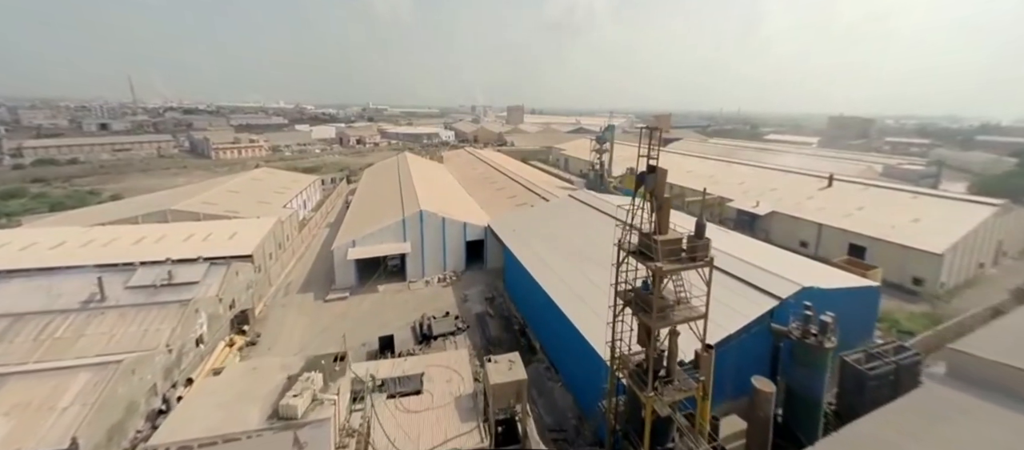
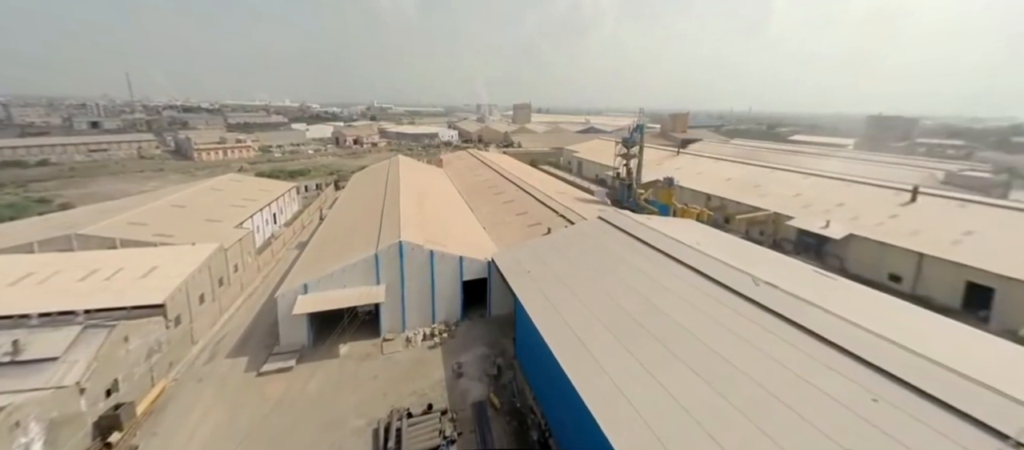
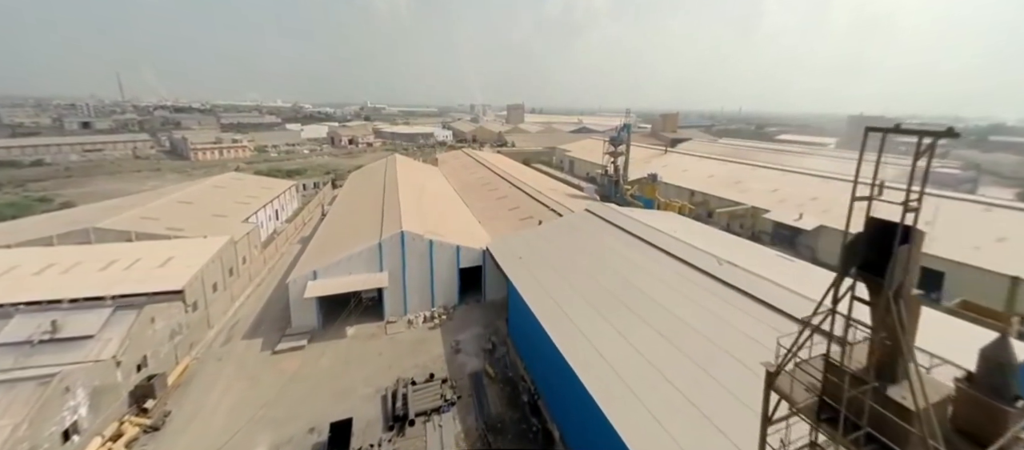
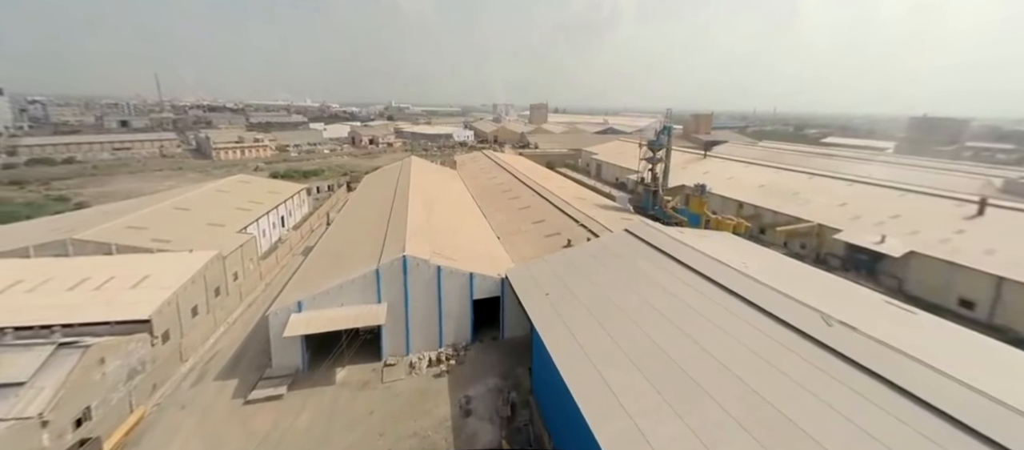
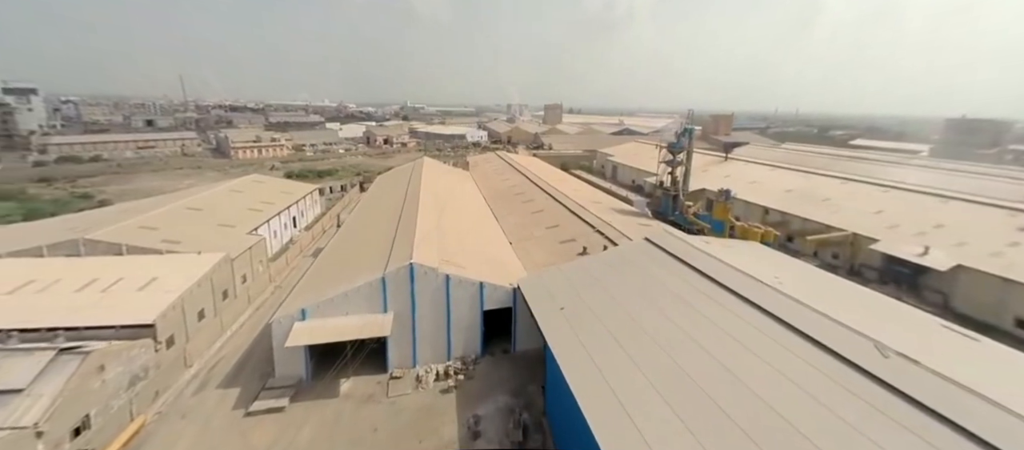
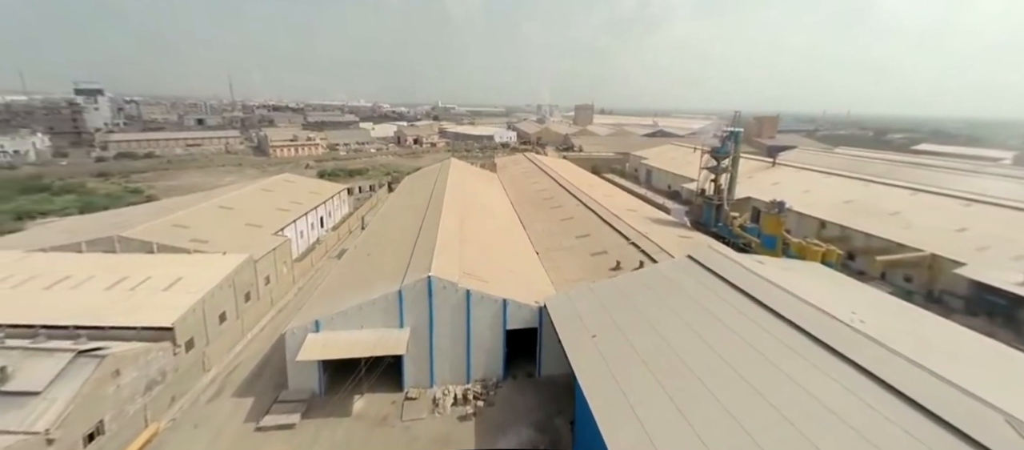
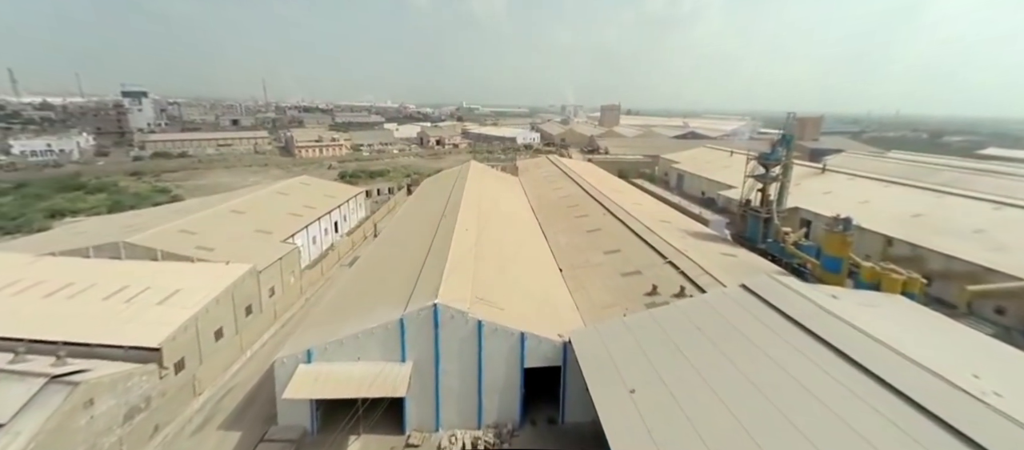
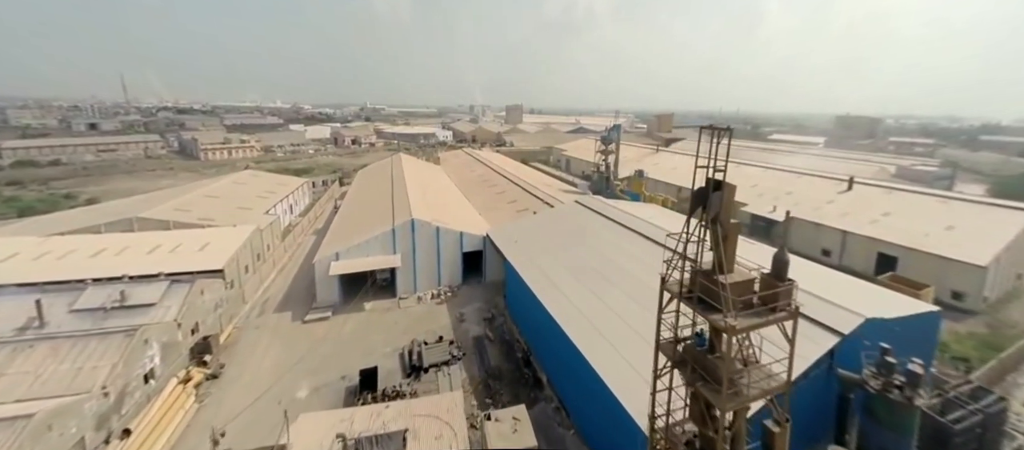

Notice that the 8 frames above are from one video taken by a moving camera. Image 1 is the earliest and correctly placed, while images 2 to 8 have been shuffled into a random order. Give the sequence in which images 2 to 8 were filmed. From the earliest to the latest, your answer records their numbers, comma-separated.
8, 3, 2, 4, 5, 6, 7
